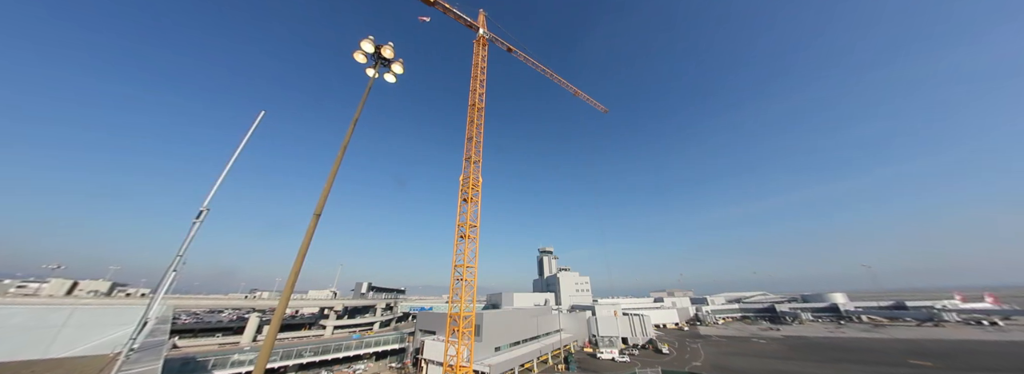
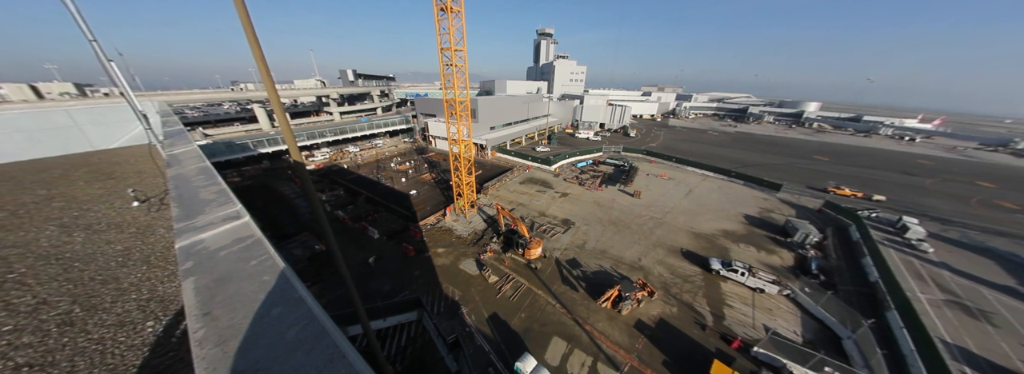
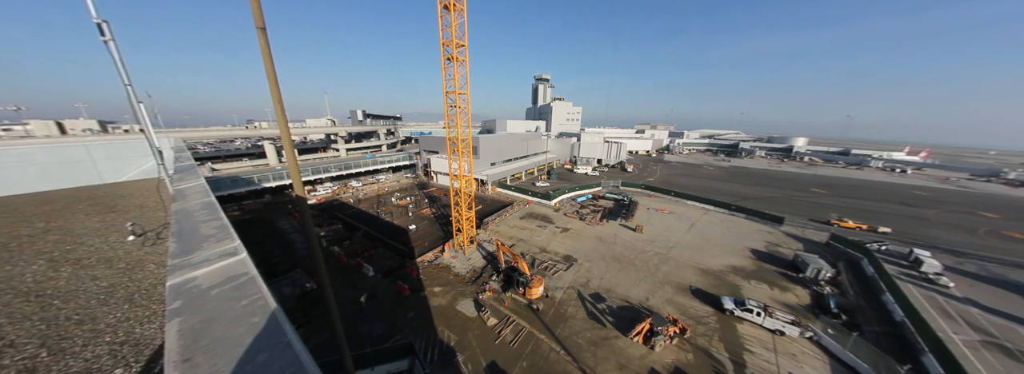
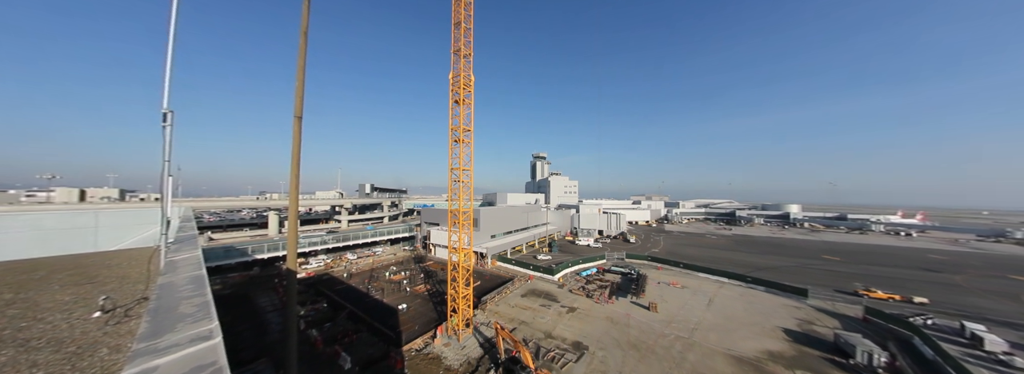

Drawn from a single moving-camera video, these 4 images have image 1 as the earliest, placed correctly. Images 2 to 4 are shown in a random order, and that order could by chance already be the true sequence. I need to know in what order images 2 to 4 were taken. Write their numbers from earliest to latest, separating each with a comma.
4, 3, 2
